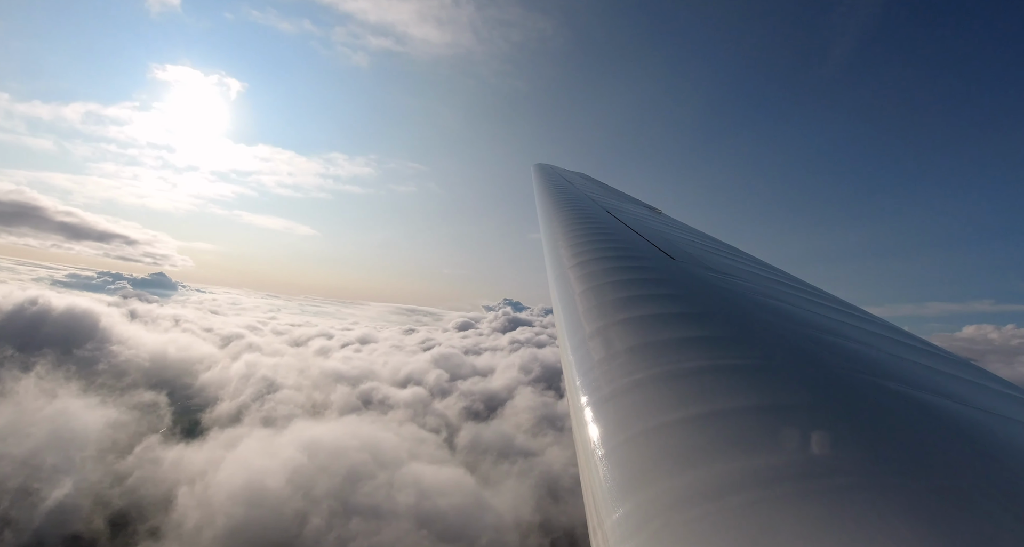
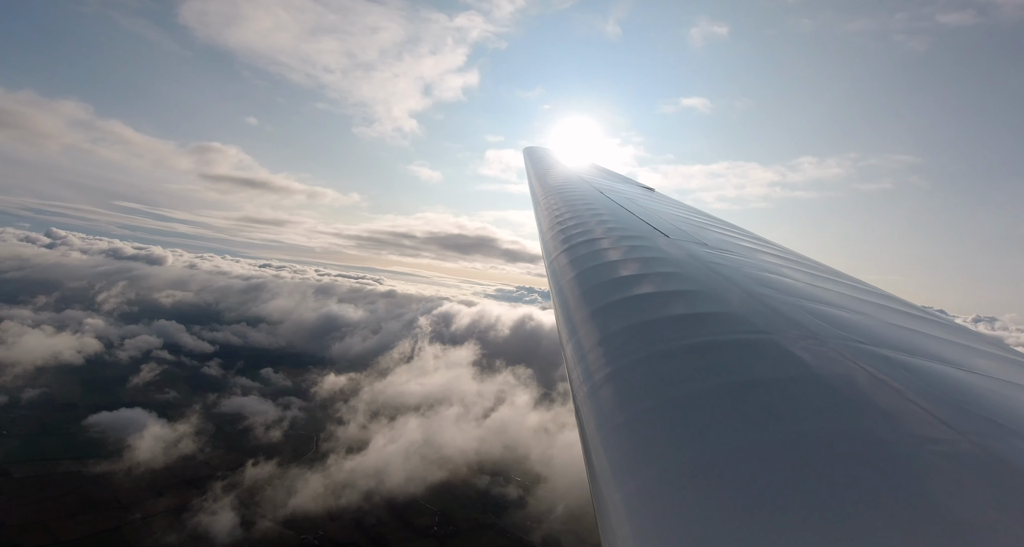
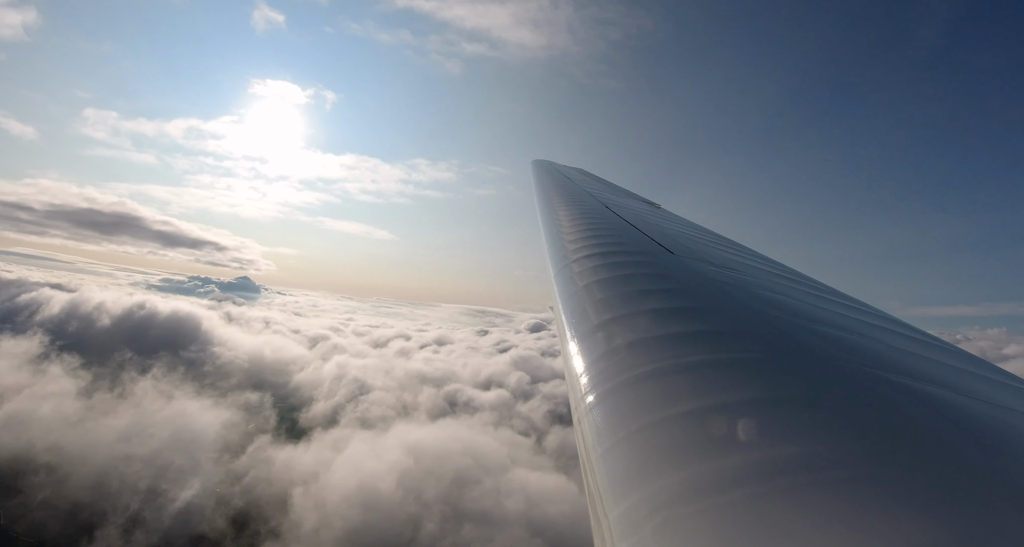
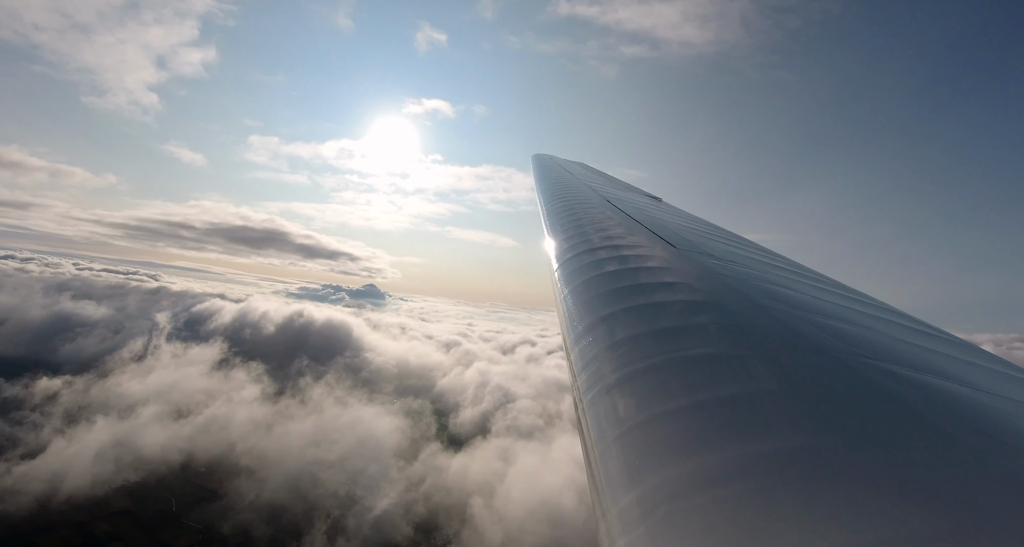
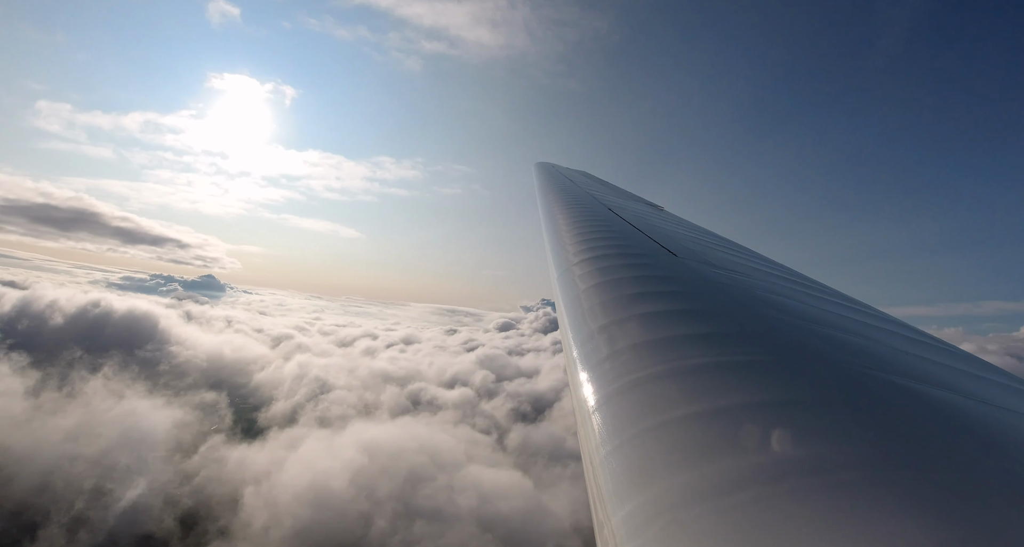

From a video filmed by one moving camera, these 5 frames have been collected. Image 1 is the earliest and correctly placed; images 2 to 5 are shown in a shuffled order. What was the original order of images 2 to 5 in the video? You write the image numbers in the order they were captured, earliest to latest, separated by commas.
5, 3, 4, 2
